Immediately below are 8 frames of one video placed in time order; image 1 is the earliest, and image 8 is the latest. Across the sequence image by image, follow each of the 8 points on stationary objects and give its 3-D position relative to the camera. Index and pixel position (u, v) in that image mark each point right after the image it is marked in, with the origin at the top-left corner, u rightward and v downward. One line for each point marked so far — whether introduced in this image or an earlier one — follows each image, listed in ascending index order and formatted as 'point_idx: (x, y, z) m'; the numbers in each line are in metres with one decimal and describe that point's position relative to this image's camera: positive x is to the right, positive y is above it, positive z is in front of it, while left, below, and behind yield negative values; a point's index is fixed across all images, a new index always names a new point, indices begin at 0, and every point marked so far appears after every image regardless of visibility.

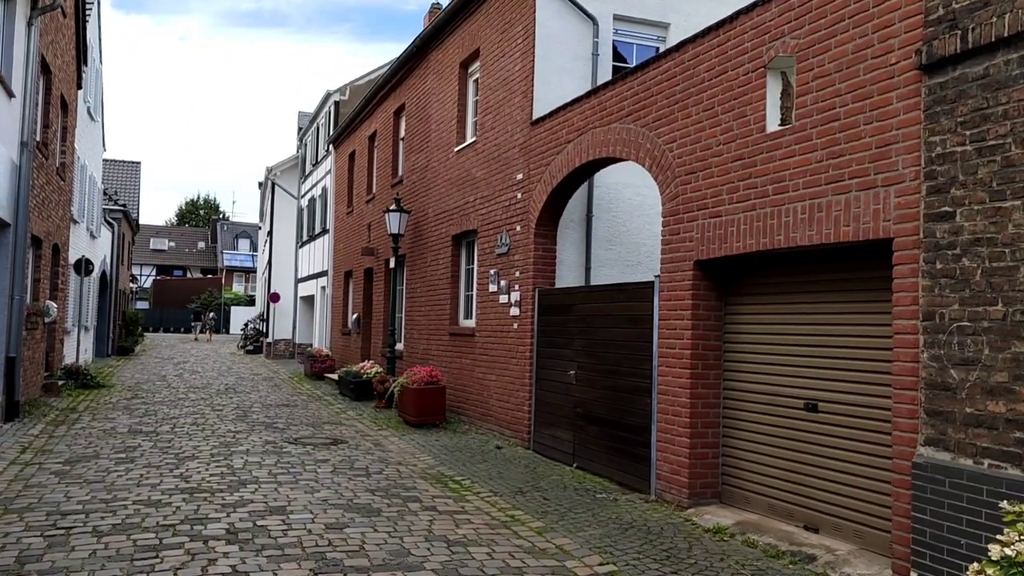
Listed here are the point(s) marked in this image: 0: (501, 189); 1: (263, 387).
0: (-0.1, +1.3, +11.4) m
1: (-5.2, -2.1, +18.0) m
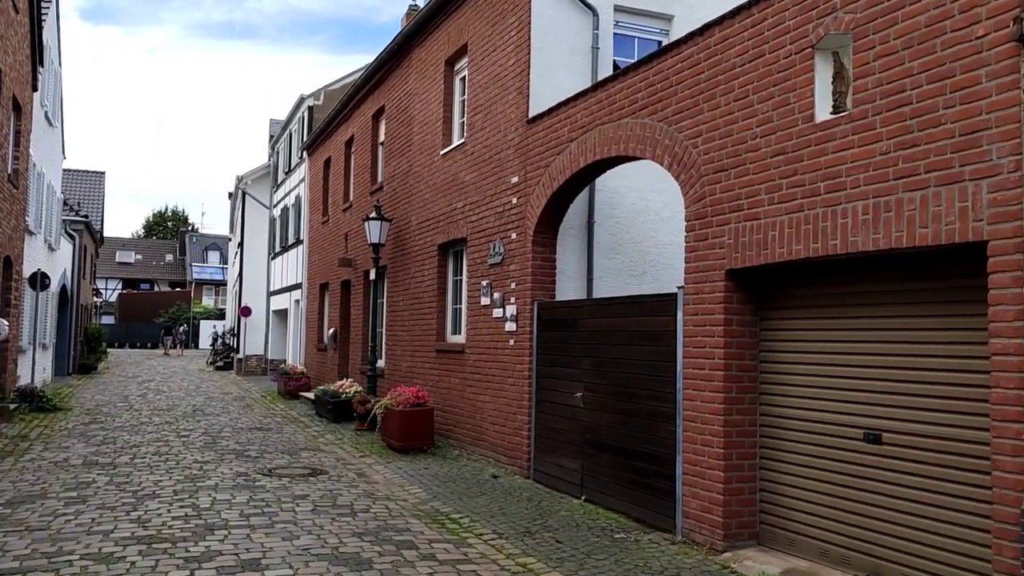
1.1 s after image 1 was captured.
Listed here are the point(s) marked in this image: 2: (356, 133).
0: (-0.2, +1.1, +10.5) m
1: (-5.5, -2.4, +16.9) m
2: (-3.1, +3.1, +17.4) m
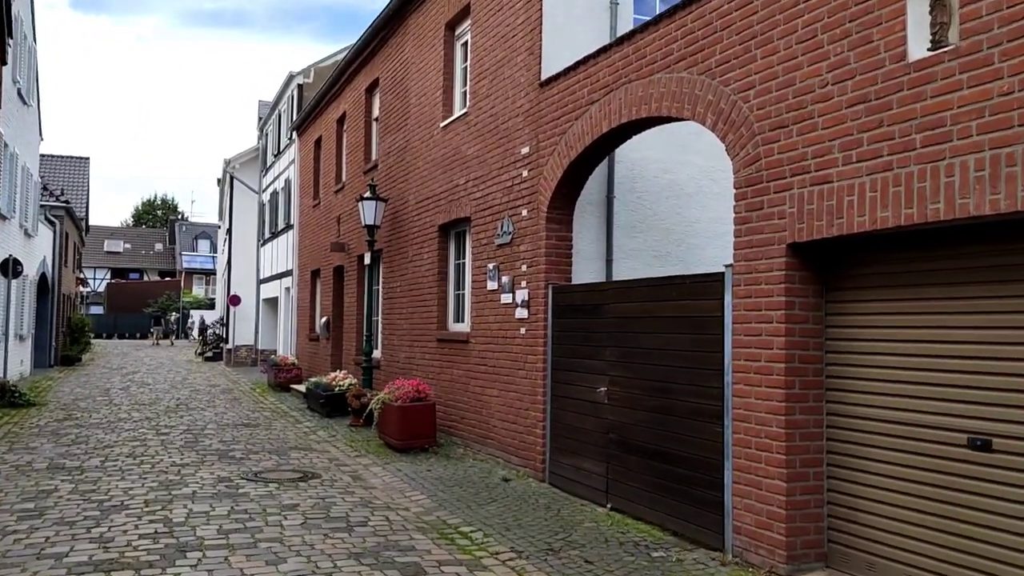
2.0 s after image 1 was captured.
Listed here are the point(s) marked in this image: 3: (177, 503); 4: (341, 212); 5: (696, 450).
0: (-0.1, +1.3, +9.5) m
1: (-5.4, -2.1, +15.9) m
2: (-3.1, +3.4, +16.3) m
3: (-2.8, -1.8, +7.1) m
4: (-3.3, +1.4, +16.4) m
5: (+1.3, -1.1, +6.1) m
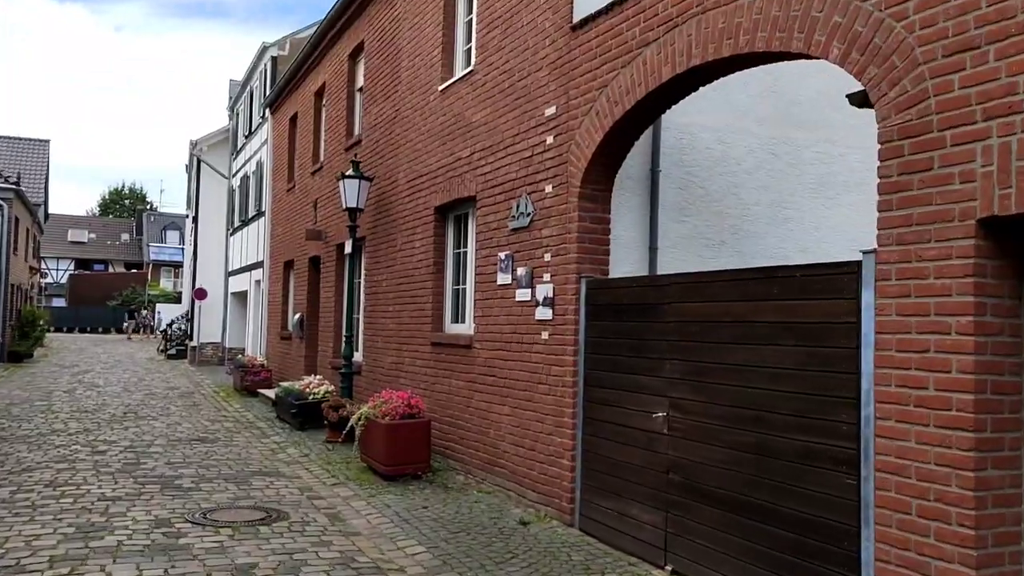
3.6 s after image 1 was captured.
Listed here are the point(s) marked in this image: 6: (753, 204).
0: (0.0, +1.4, +7.8) m
1: (-5.5, -2.0, +14.1) m
2: (-3.1, +3.5, +14.5) m
3: (-2.6, -1.7, +5.3) m
4: (-3.3, +1.6, +14.6) m
5: (+1.5, -1.1, +4.4) m
6: (+2.1, +0.8, +7.7) m
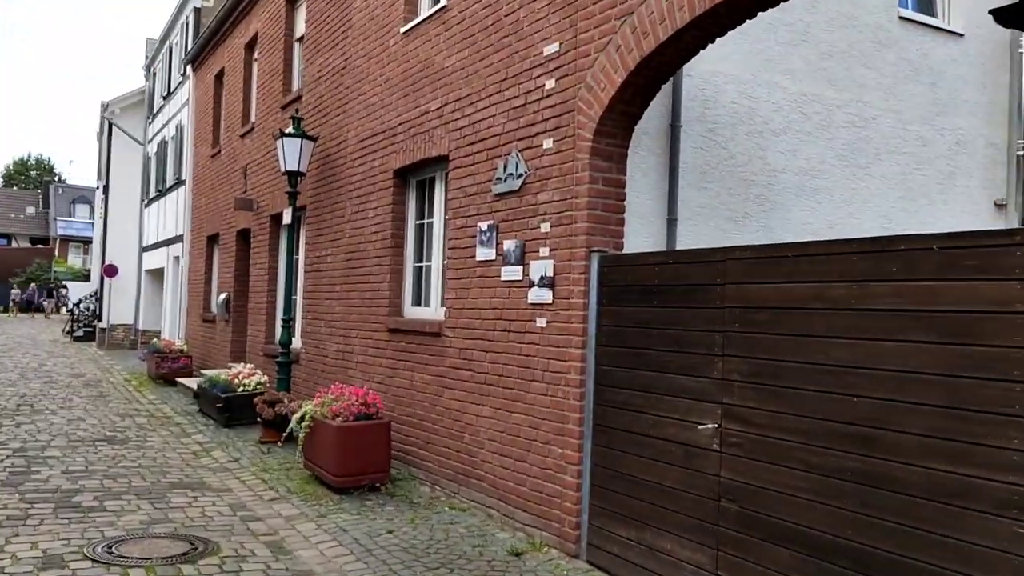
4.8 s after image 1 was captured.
0: (-0.1, +1.6, +6.4) m
1: (-6.1, -1.6, +12.3) m
2: (-3.7, +3.9, +12.8) m
3: (-2.5, -1.5, +3.8) m
4: (-4.0, +1.9, +12.9) m
5: (+1.7, -1.0, +3.2) m
6: (+2.0, +0.9, +6.5) m
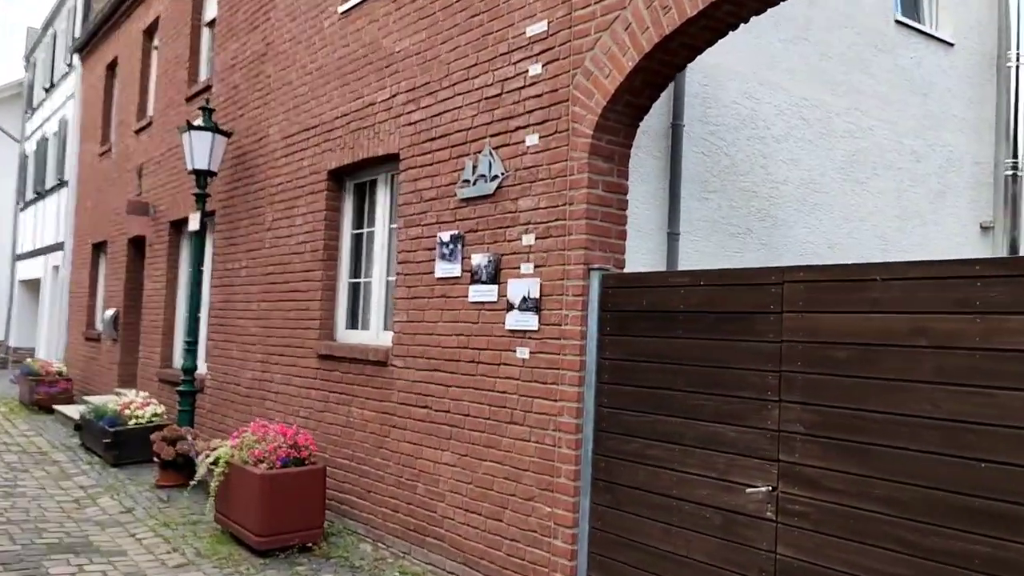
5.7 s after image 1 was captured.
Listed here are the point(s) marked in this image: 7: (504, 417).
0: (-0.2, +1.4, +5.5) m
1: (-7.0, -1.7, +10.5) m
2: (-4.6, +3.6, +11.4) m
3: (-2.4, -1.6, +2.5) m
4: (-4.9, +1.7, +11.5) m
5: (+1.8, -1.1, +2.4) m
6: (+1.8, +0.7, +5.8) m
7: (0.0, -0.7, +4.9) m
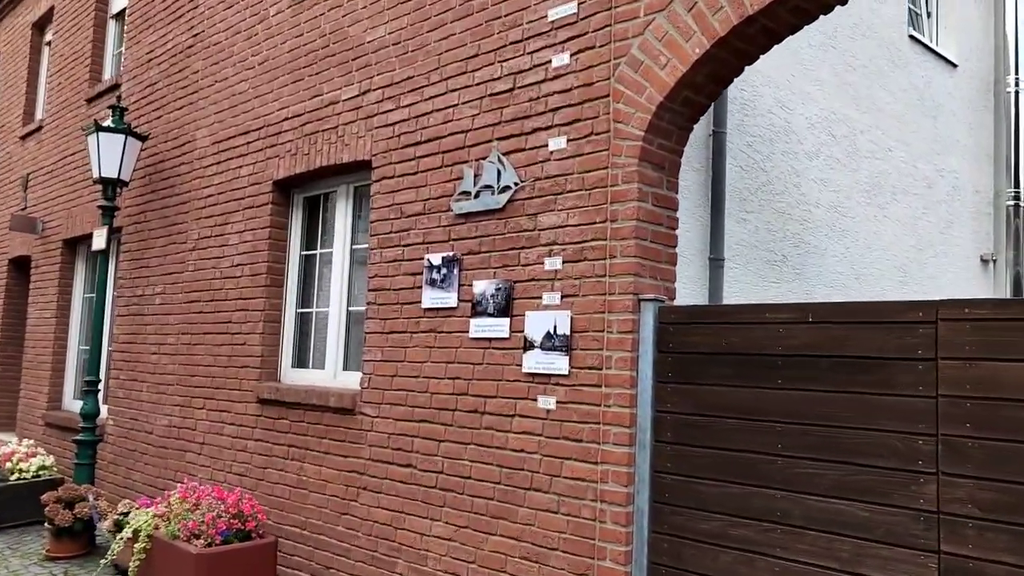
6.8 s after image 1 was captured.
0: (-0.2, +1.2, +4.6) m
1: (-7.6, -2.0, +8.6) m
2: (-5.3, +3.3, +10.0) m
3: (-2.0, -1.6, +1.3) m
4: (-5.5, +1.4, +10.0) m
5: (+2.2, -1.2, +1.7) m
6: (+1.8, +0.5, +5.1) m
7: (0.0, -0.9, +4.0) m
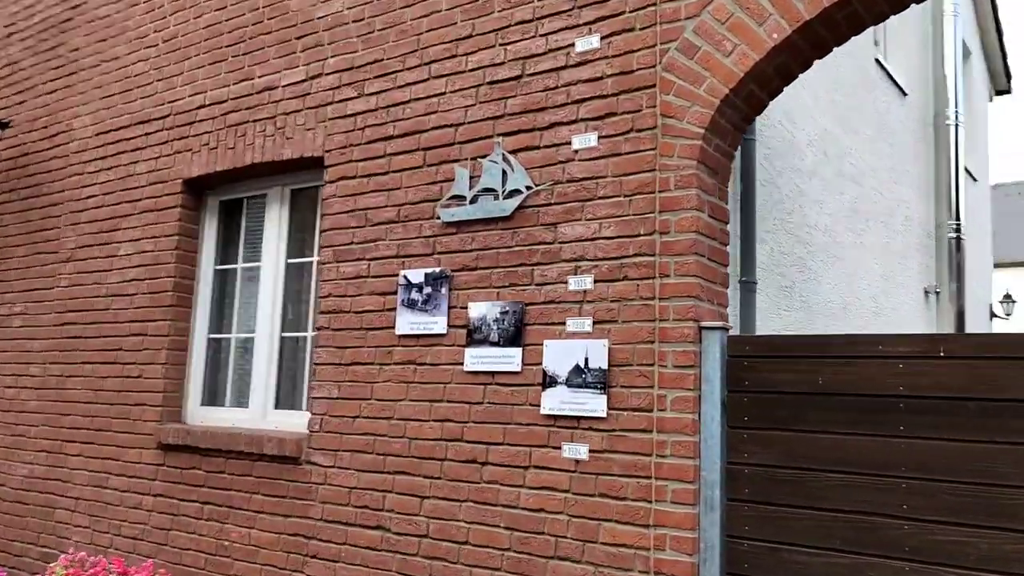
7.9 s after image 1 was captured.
0: (-0.2, +1.1, +3.9) m
1: (-8.2, -2.1, +6.4) m
2: (-6.1, +3.1, +8.4) m
3: (-1.4, -1.6, +0.2) m
4: (-6.4, +1.2, +8.2) m
5: (+2.6, -1.3, +1.4) m
6: (+1.7, +0.3, +4.7) m
7: (+0.1, -1.0, +3.3) m
